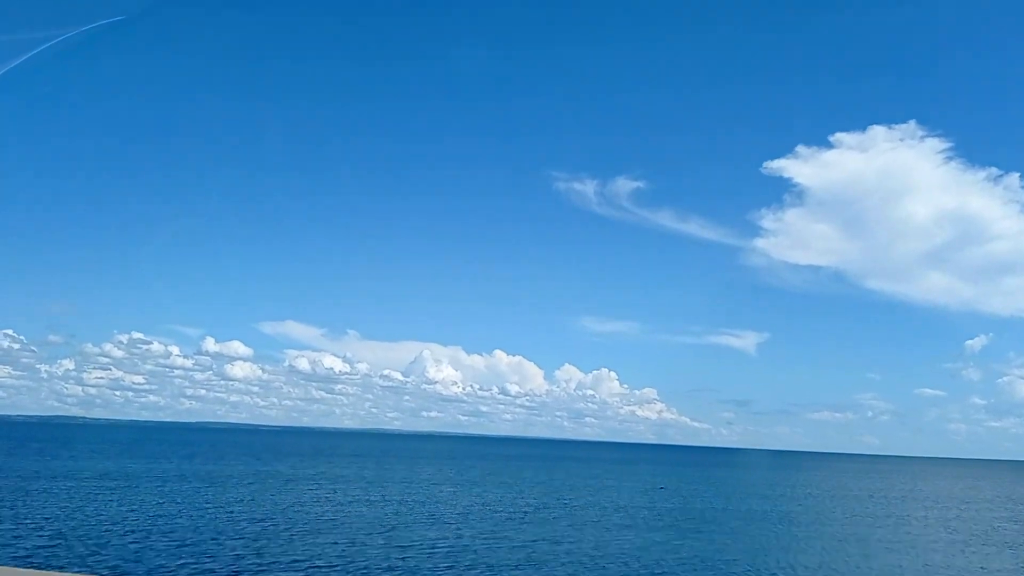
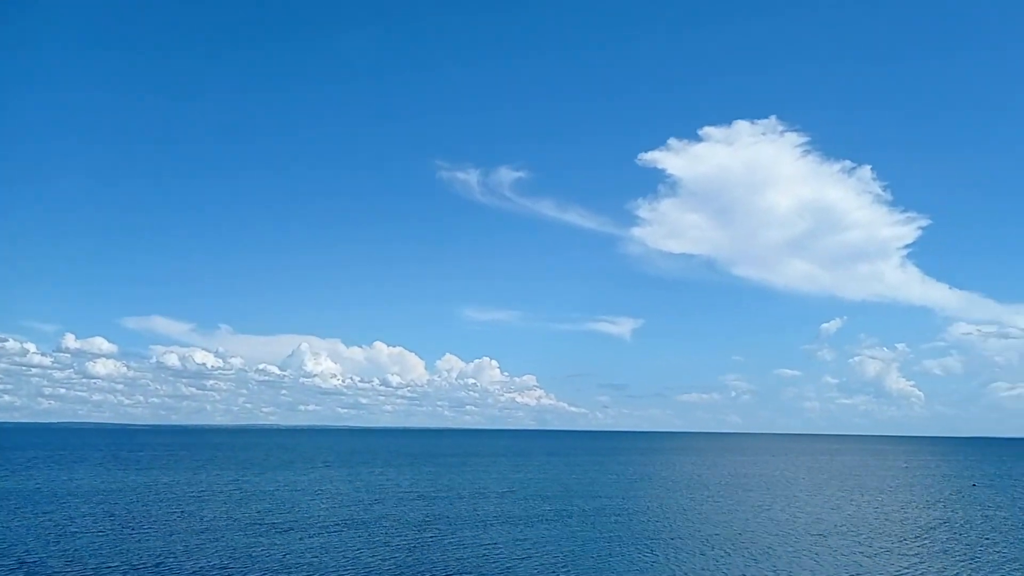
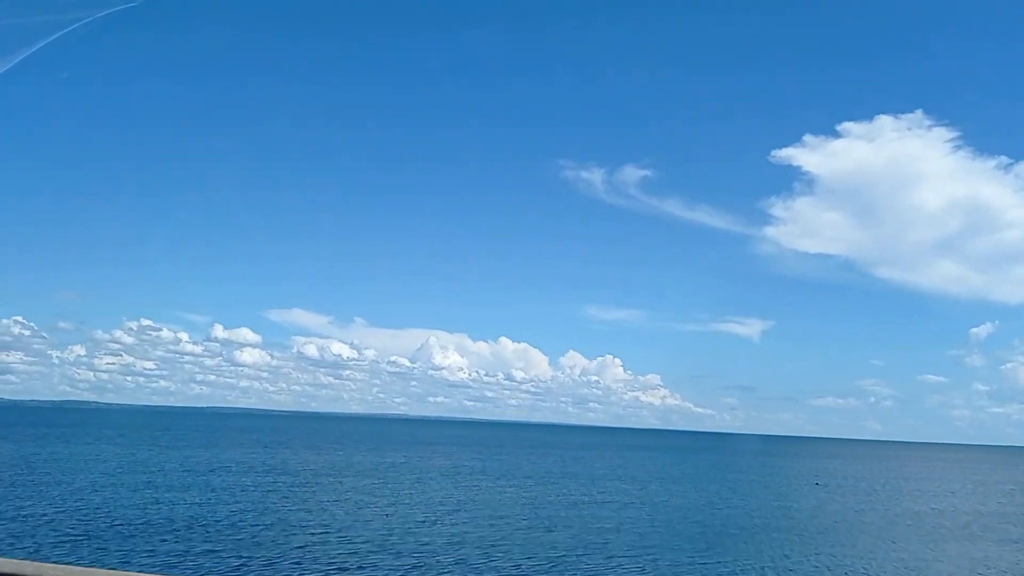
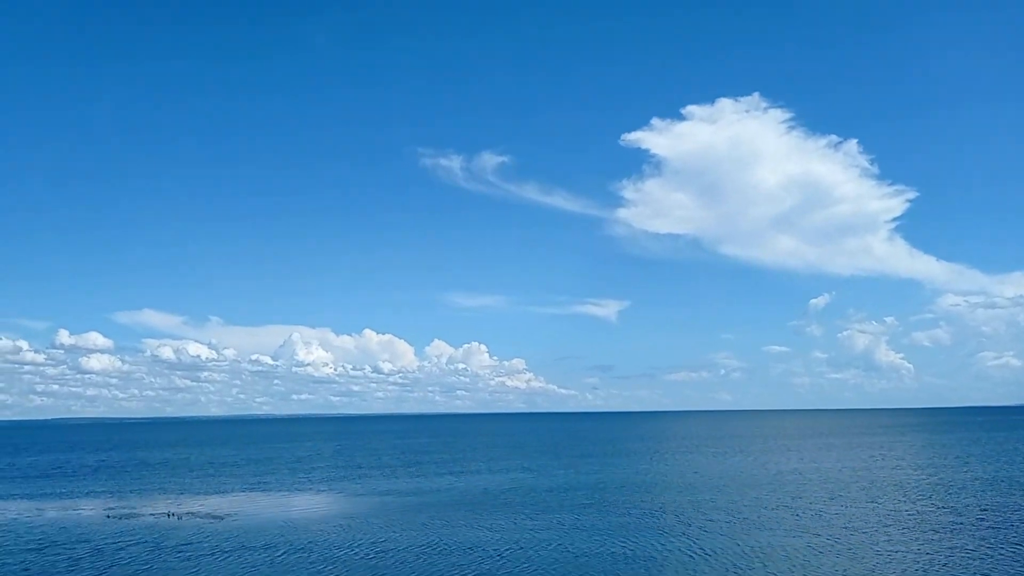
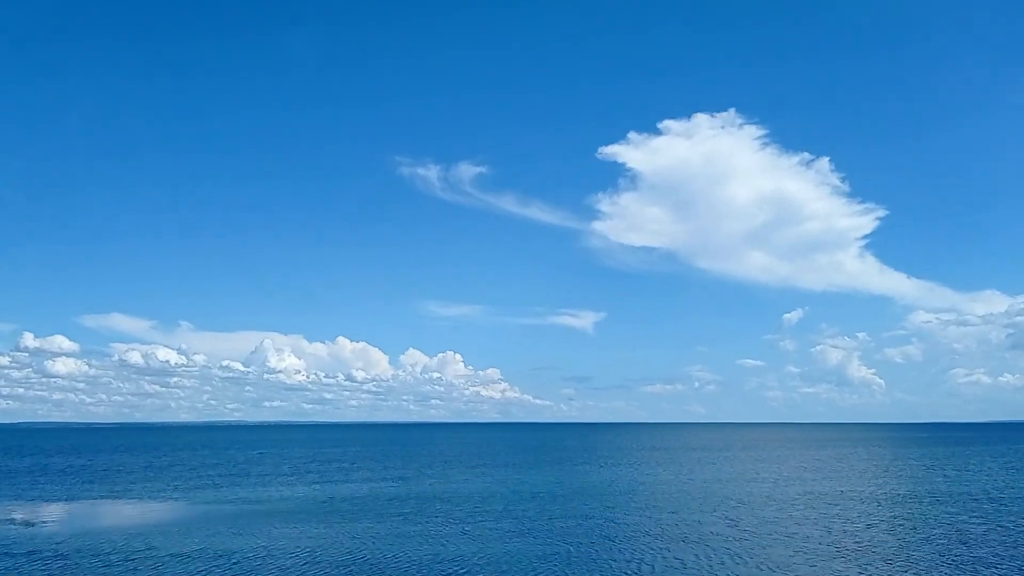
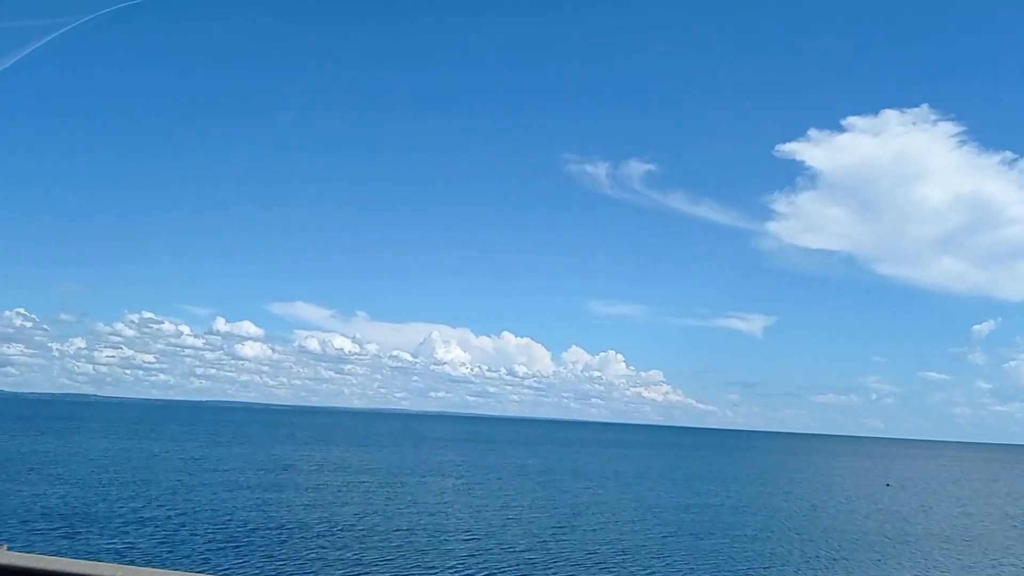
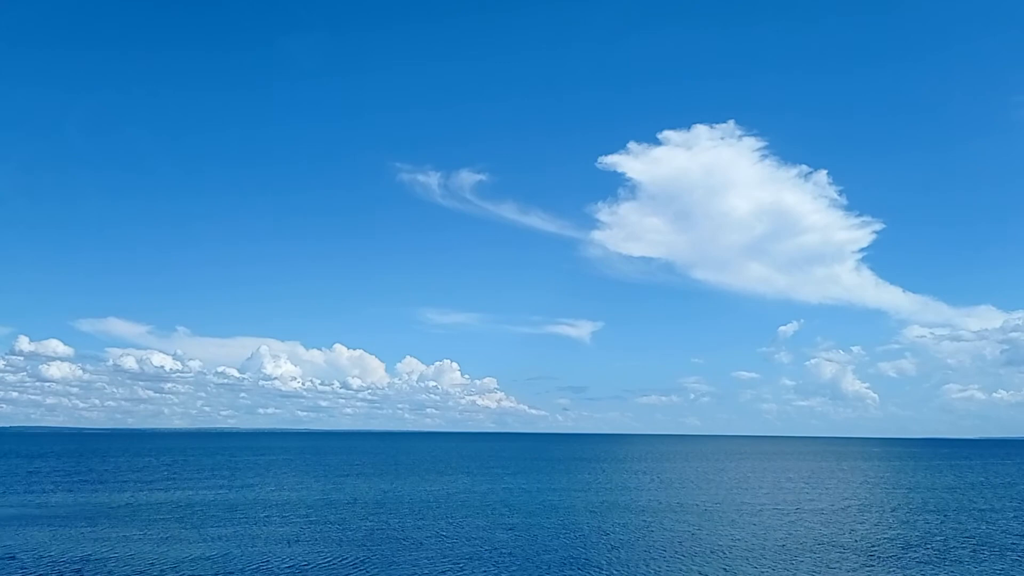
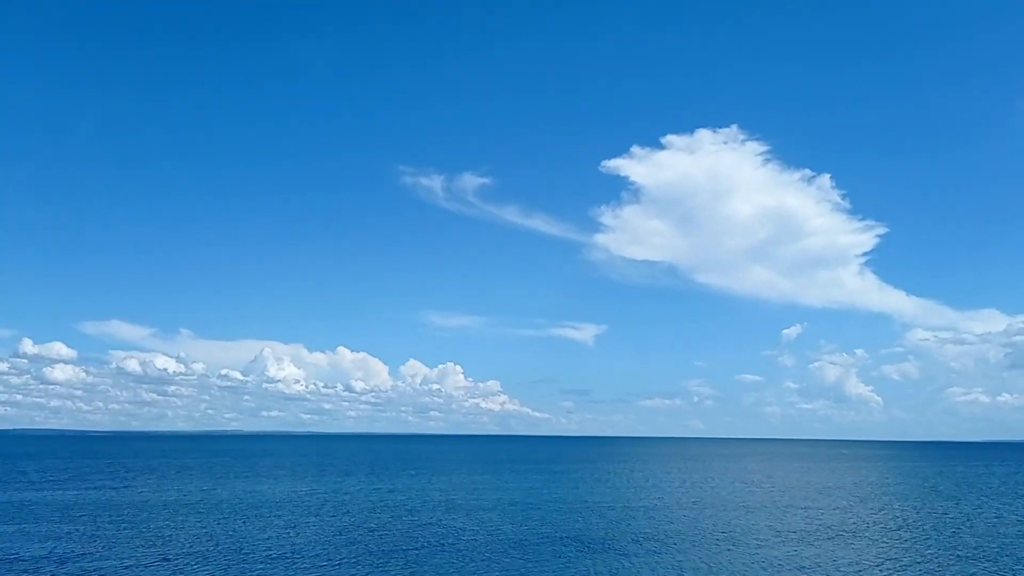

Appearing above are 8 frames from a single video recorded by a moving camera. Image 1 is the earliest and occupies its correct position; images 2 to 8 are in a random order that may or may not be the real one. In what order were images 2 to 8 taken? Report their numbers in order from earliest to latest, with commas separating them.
3, 6, 2, 8, 7, 5, 4
